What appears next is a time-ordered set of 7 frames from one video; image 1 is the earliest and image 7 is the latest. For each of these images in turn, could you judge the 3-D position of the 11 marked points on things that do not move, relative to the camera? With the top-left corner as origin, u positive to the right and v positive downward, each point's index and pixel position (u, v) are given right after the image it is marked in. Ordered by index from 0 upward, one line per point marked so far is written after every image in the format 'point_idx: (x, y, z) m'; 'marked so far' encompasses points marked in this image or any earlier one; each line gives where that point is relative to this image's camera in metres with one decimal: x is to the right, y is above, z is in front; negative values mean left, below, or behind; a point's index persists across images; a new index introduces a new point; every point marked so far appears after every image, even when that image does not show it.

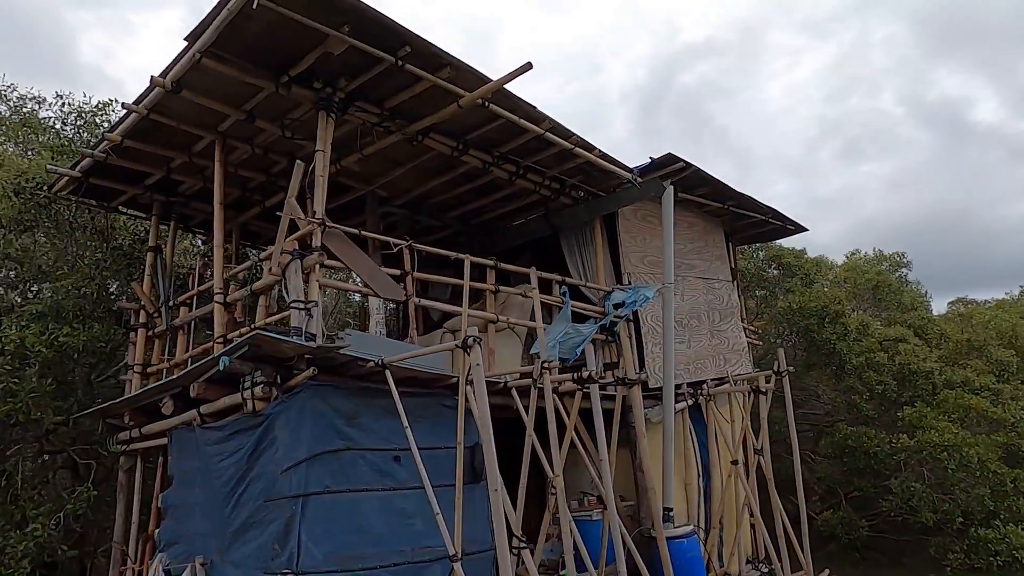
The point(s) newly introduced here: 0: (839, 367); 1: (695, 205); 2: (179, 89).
0: (+6.0, -1.4, +12.2) m
1: (+2.4, +1.1, +8.9) m
2: (-2.7, +1.6, +5.5) m
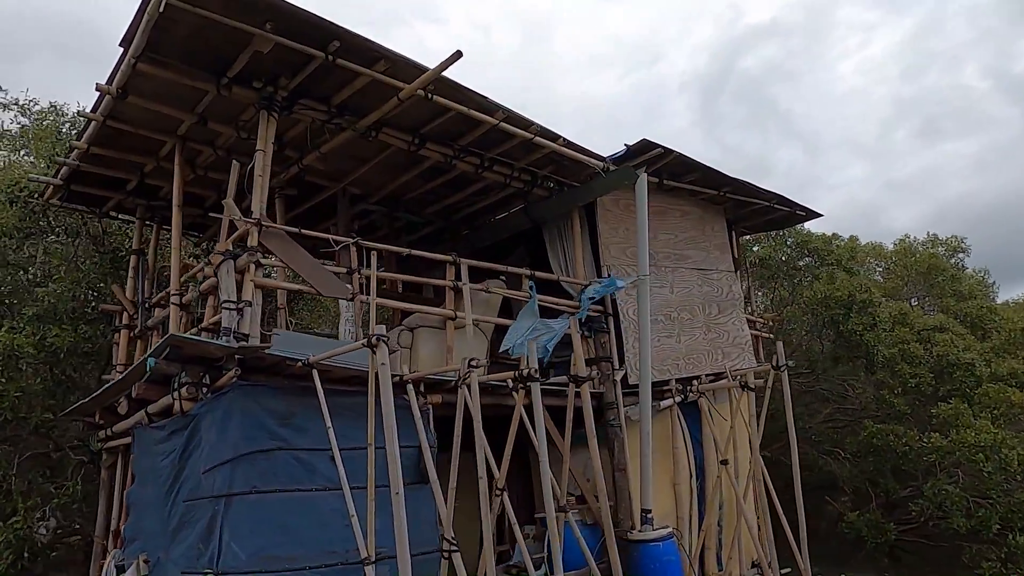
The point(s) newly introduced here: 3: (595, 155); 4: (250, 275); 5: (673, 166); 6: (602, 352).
0: (+6.1, -1.2, +11.4) m
1: (+2.2, +1.2, +8.5) m
2: (-3.2, +1.6, +5.6) m
3: (+0.9, +1.4, +6.9) m
4: (-2.0, +0.1, +5.2) m
5: (+1.9, +1.4, +7.8) m
6: (+1.0, -0.7, +7.2) m
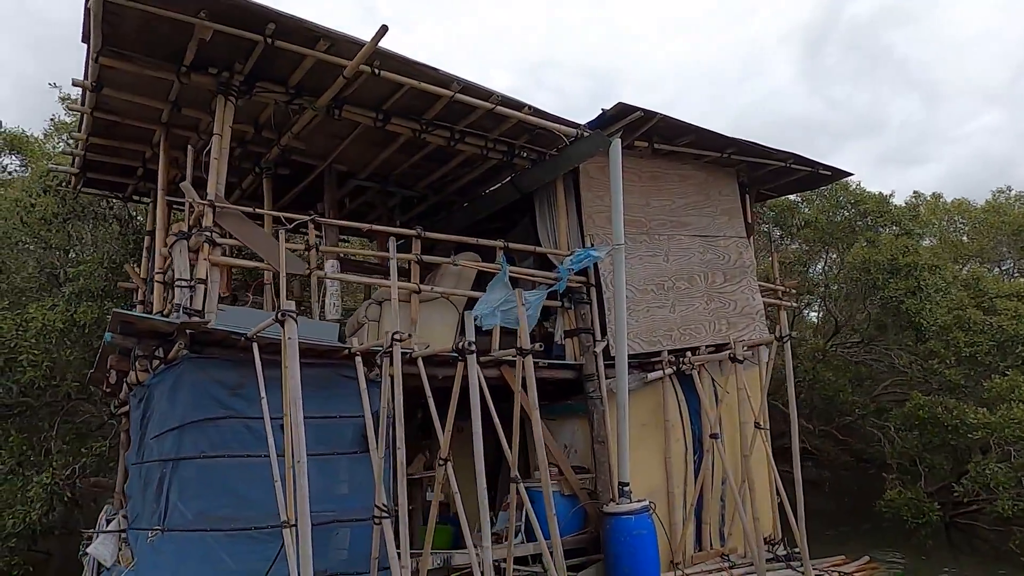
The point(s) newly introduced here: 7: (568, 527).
0: (+6.4, -0.6, +10.6) m
1: (+2.1, +1.6, +8.2) m
2: (-3.7, +1.8, +6.0) m
3: (+0.6, +1.7, +6.7) m
4: (-2.5, +0.3, +5.5) m
5: (+1.7, +1.8, +7.5) m
6: (+0.7, -0.4, +7.1) m
7: (+0.6, -2.4, +6.9) m
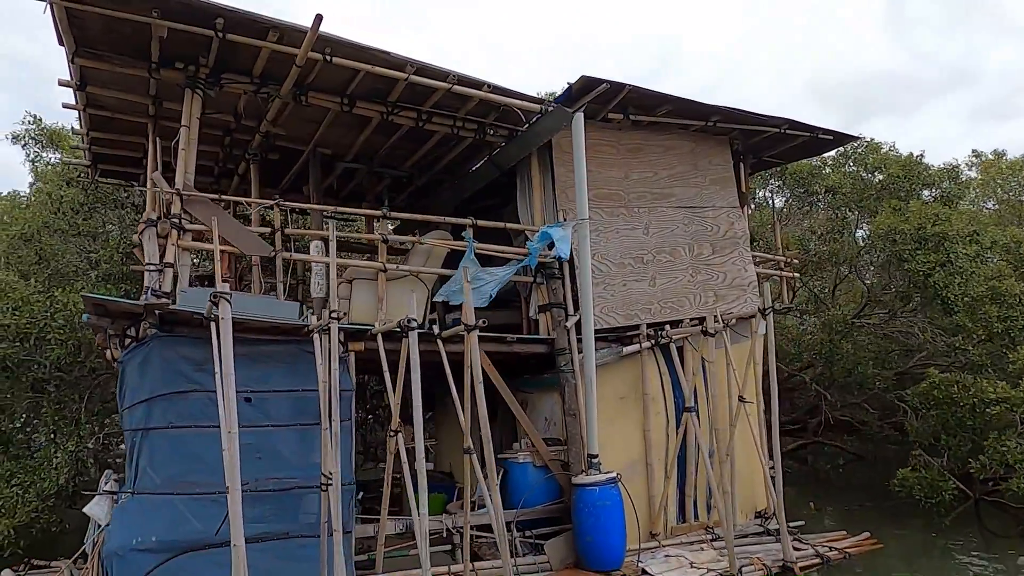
0: (+6.5, -0.1, +10.0) m
1: (+1.9, +1.9, +8.0) m
2: (-4.1, +1.9, +6.4) m
3: (+0.2, +1.9, +6.7) m
4: (-3.0, +0.4, +5.9) m
5: (+1.4, +2.1, +7.4) m
6: (+0.5, -0.1, +7.2) m
7: (+0.3, -2.2, +7.1) m
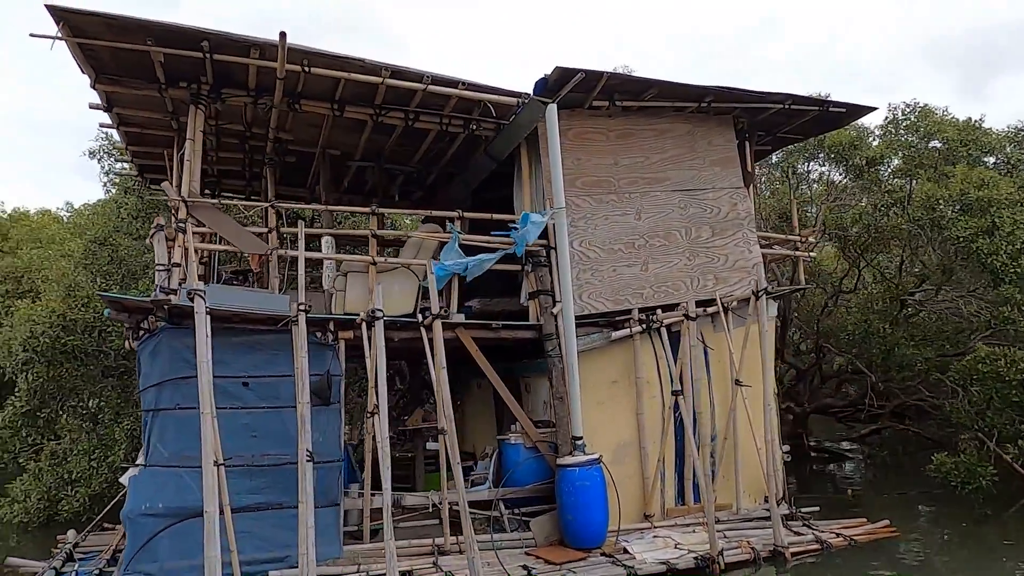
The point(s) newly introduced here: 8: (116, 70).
0: (+6.7, +0.2, +9.4) m
1: (+1.8, +2.1, +8.0) m
2: (-4.4, +2.0, +7.3) m
3: (-0.1, +2.0, +7.0) m
4: (-3.3, +0.4, +6.6) m
5: (+1.2, +2.2, +7.4) m
6: (+0.3, 0.0, +7.4) m
7: (+0.2, -2.1, +7.3) m
8: (-3.9, +2.2, +6.7) m
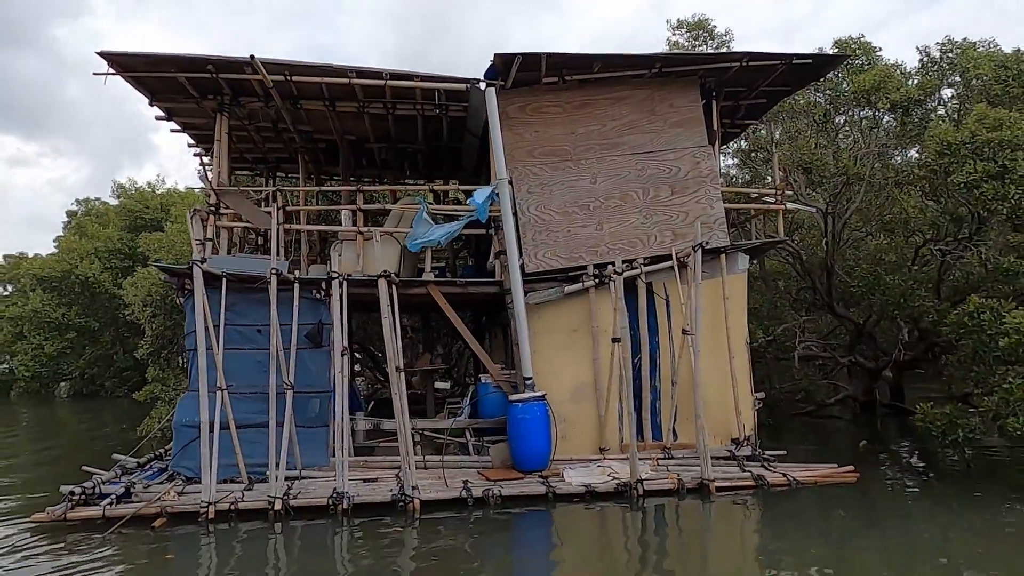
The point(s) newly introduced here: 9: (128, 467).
0: (+6.5, +0.9, +8.8) m
1: (+1.4, +2.7, +8.5) m
2: (-4.8, +2.4, +9.4) m
3: (-0.7, +2.5, +8.0) m
4: (-3.8, +0.8, +8.5) m
5: (+0.7, +2.7, +8.1) m
6: (-0.1, +0.5, +8.5) m
7: (-0.2, -1.6, +8.6) m
8: (-4.5, +2.5, +8.6) m
9: (-4.7, -2.2, +8.2) m
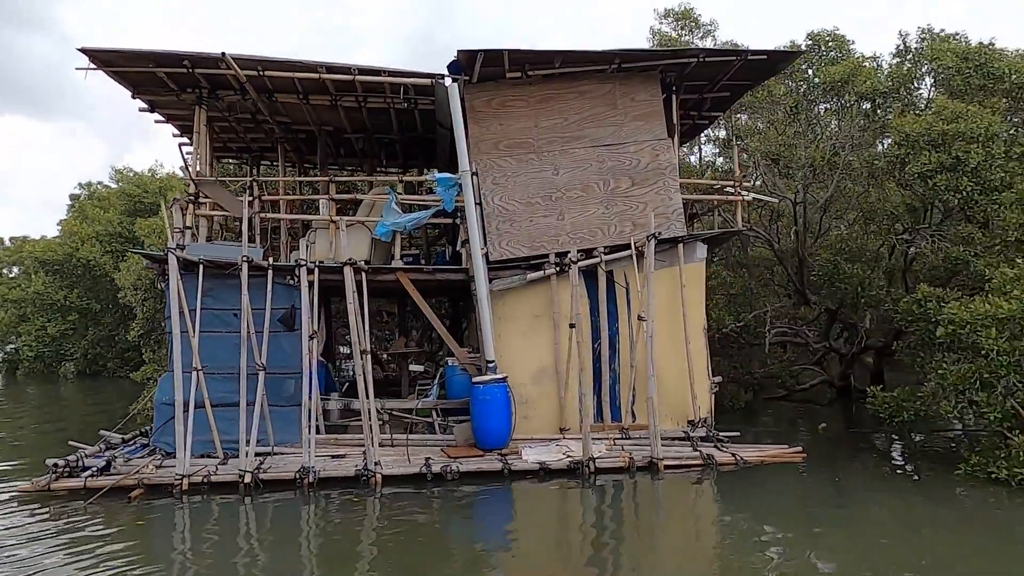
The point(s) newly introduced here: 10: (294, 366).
0: (+6.1, +1.1, +9.1) m
1: (+0.9, +2.8, +8.8) m
2: (-5.2, +2.6, +9.7) m
3: (-1.1, +2.7, +8.3) m
4: (-4.3, +1.0, +8.9) m
5: (+0.2, +2.9, +8.4) m
6: (-0.6, +0.7, +8.9) m
7: (-0.7, -1.4, +9.0) m
8: (-4.9, +2.7, +9.0) m
9: (-5.2, -2.0, +8.7) m
10: (-2.8, -1.0, +8.6) m
